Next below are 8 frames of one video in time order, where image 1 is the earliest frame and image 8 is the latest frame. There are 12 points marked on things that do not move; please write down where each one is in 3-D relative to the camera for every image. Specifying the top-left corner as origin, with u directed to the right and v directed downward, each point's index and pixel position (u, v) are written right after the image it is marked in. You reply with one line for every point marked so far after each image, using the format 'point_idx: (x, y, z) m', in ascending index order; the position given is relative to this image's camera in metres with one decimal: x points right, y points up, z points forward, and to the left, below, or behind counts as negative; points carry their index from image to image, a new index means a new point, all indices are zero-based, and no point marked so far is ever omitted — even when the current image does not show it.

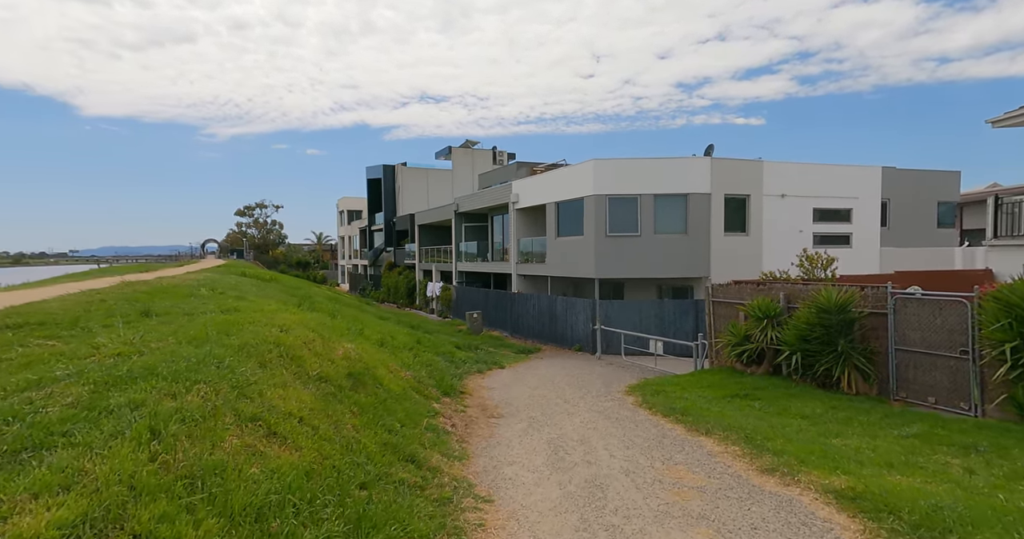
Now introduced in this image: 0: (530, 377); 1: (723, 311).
0: (+0.4, -2.5, +13.6) m
1: (+4.9, -1.0, +13.7) m
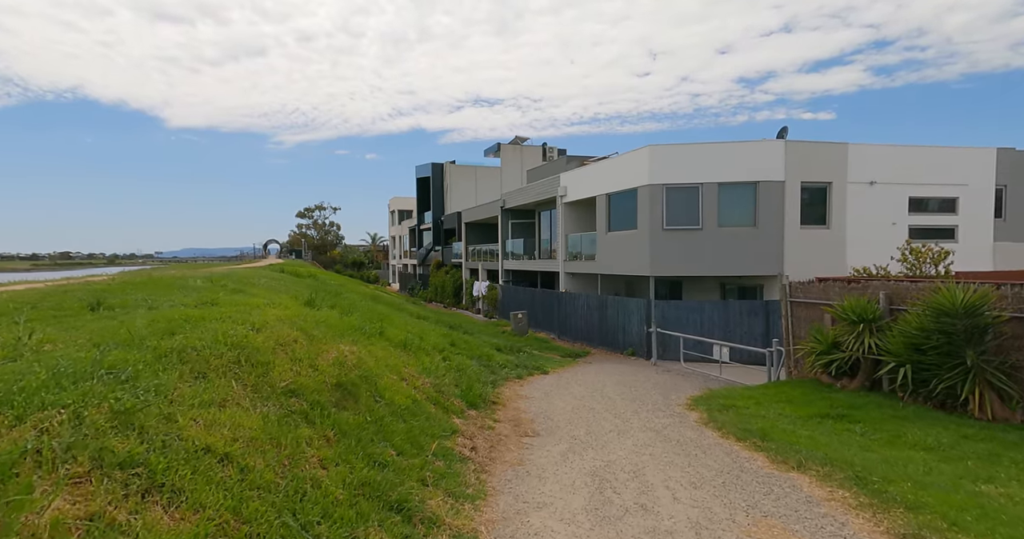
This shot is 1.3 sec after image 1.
0: (+1.3, -2.4, +12.1) m
1: (+5.9, -0.9, +11.8) m
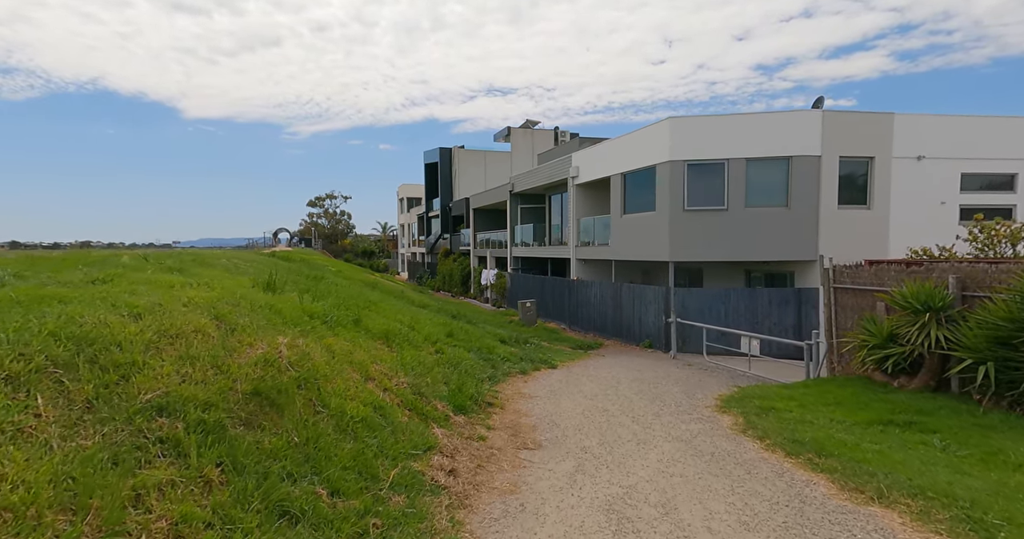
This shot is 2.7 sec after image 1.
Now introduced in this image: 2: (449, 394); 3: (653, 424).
0: (+1.4, -2.0, +10.7) m
1: (+5.9, -0.6, +10.3) m
2: (-0.7, -1.4, +6.5) m
3: (+1.8, -1.9, +7.3) m
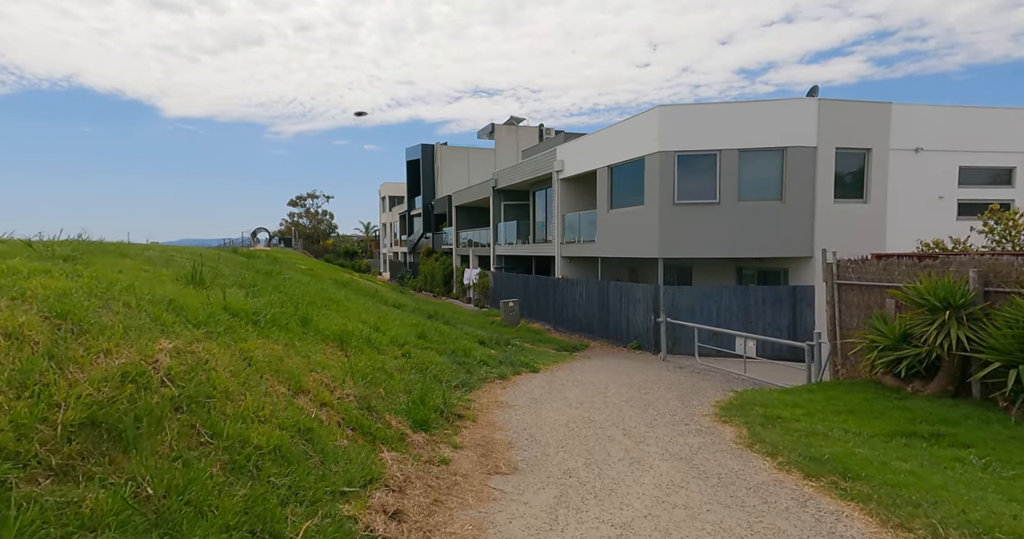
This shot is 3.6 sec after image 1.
0: (+1.0, -1.9, +9.8) m
1: (+5.6, -0.5, +9.5) m
2: (-1.0, -1.3, +5.5) m
3: (+1.5, -1.8, +6.4) m
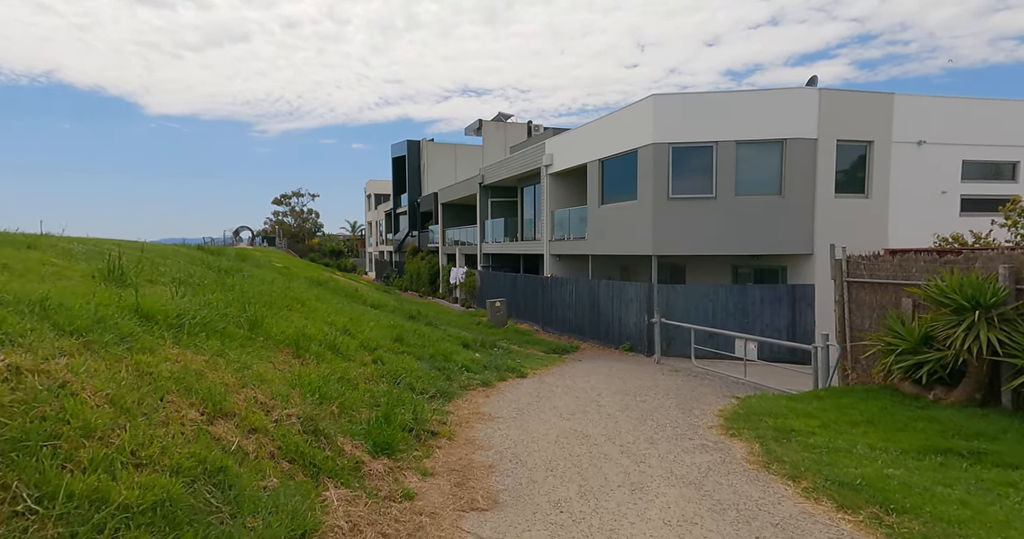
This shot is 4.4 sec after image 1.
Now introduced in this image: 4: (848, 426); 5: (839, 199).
0: (+0.8, -1.9, +9.0) m
1: (+5.3, -0.4, +8.8) m
2: (-1.1, -1.2, +4.7) m
3: (+1.3, -1.8, +5.6) m
4: (+3.8, -1.8, +6.7) m
5: (+8.0, +1.7, +14.2) m
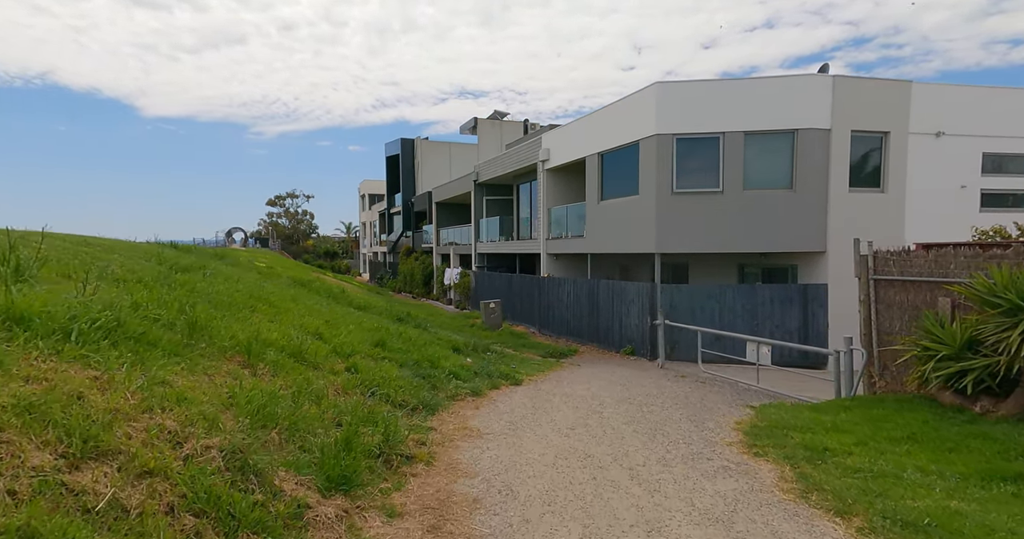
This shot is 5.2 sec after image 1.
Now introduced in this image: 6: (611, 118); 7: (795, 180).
0: (+0.7, -1.8, +8.1) m
1: (+5.2, -0.4, +7.9) m
2: (-1.2, -1.2, +3.8) m
3: (+1.2, -1.7, +4.8) m
4: (+3.8, -1.7, +5.8) m
5: (+7.9, +1.7, +13.4) m
6: (+2.6, +4.0, +15.4) m
7: (+6.4, +2.0, +13.3) m
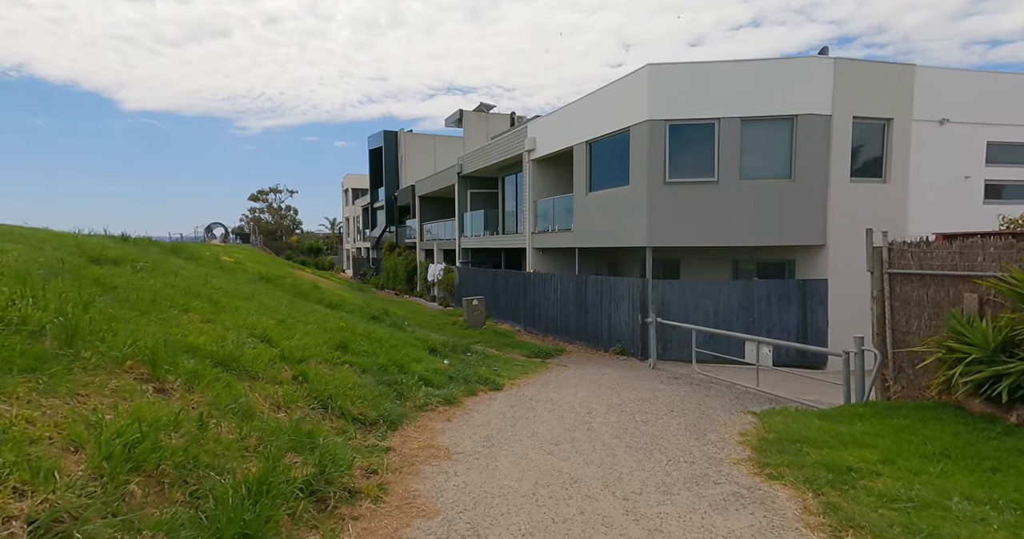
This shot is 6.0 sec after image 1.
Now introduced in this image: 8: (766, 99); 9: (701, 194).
0: (+0.4, -1.8, +7.3) m
1: (+5.0, -0.3, +7.2) m
2: (-1.4, -1.1, +2.9) m
3: (+1.0, -1.7, +3.9) m
4: (+3.5, -1.7, +5.0) m
5: (+7.5, +1.9, +12.7) m
6: (+2.2, +4.1, +14.5) m
7: (+6.1, +2.2, +12.5) m
8: (+5.4, +3.6, +12.4) m
9: (+4.1, +1.7, +12.7) m
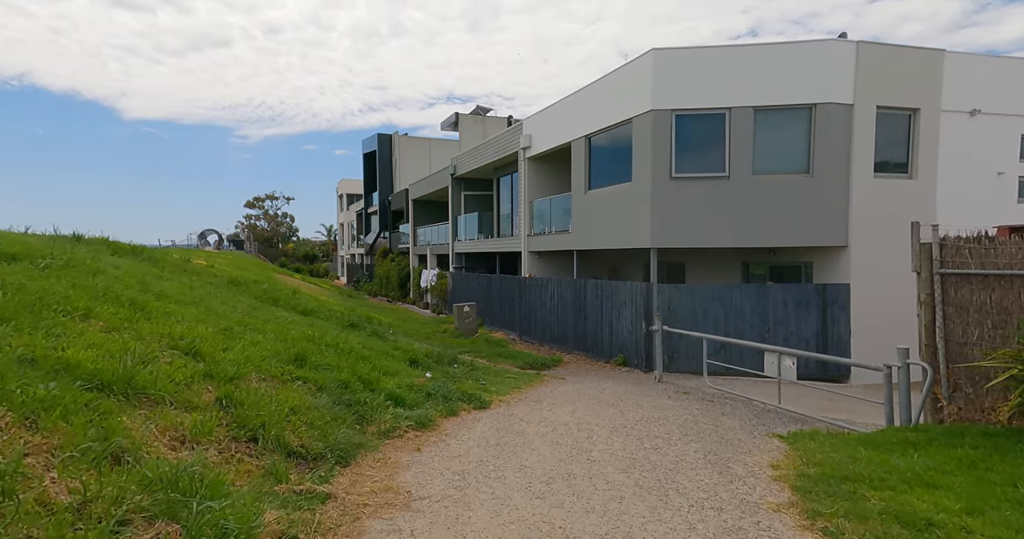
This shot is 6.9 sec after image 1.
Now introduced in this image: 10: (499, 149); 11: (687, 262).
0: (+0.2, -1.7, +6.2) m
1: (+4.8, -0.3, +6.1) m
2: (-1.5, -1.0, +1.8) m
3: (+0.9, -1.6, +2.8) m
4: (+3.4, -1.6, +3.9) m
5: (+7.3, +1.8, +11.6) m
6: (+2.0, +4.0, +13.5) m
7: (+5.9, +2.1, +11.4) m
8: (+5.3, +3.6, +11.4) m
9: (+4.0, +1.6, +11.6) m
10: (-0.4, +4.0, +19.5) m
11: (+4.2, +0.2, +13.9) m
